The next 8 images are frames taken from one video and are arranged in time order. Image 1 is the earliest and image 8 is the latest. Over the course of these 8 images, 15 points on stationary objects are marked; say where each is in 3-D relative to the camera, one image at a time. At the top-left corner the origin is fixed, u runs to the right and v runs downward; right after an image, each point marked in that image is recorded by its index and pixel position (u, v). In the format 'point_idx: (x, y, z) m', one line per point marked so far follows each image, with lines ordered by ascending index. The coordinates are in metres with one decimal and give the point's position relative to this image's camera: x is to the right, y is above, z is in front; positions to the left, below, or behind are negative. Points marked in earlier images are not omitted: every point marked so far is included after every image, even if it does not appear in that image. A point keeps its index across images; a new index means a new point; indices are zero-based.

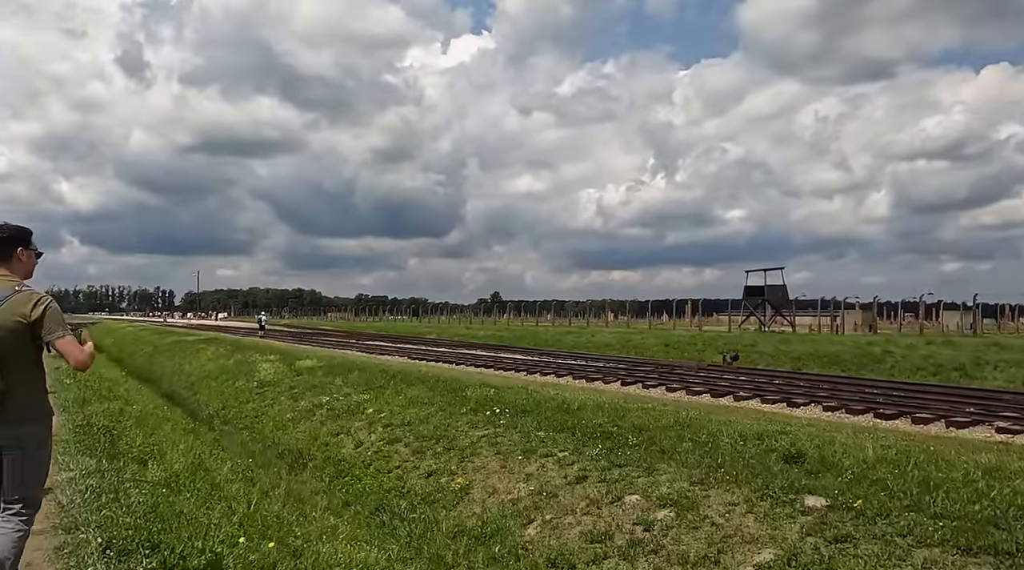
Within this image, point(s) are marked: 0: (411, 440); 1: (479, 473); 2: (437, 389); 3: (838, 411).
0: (-1.6, -2.4, +12.7) m
1: (-0.4, -2.4, +10.1) m
2: (-1.5, -2.1, +16.1) m
3: (+4.6, -1.8, +11.2) m
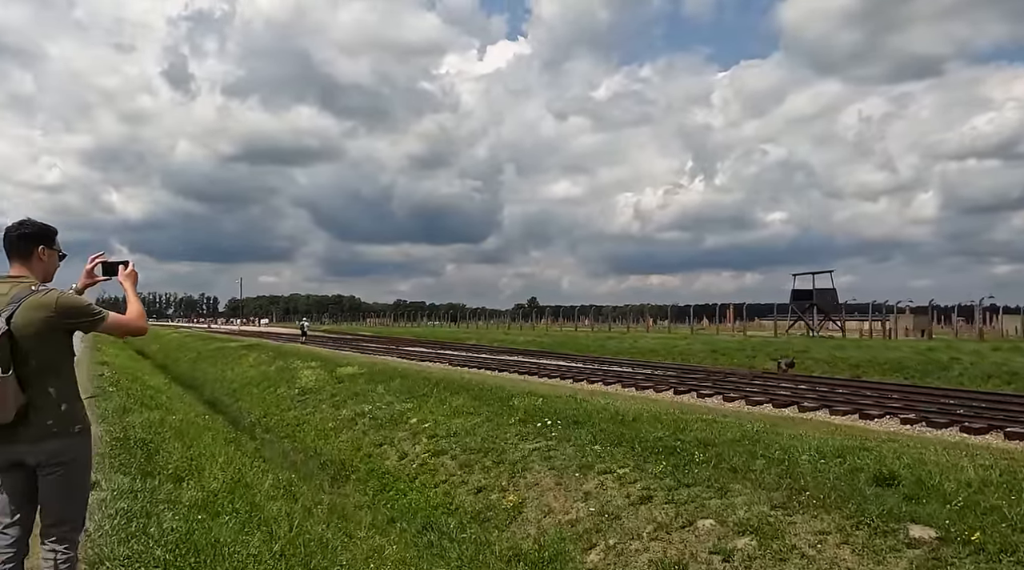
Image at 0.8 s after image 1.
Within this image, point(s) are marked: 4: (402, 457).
0: (-0.8, -2.5, +12.1) m
1: (+0.2, -2.4, +9.5) m
2: (-0.6, -2.2, +15.6) m
3: (+5.3, -1.8, +10.4) m
4: (-1.8, -2.8, +13.3) m
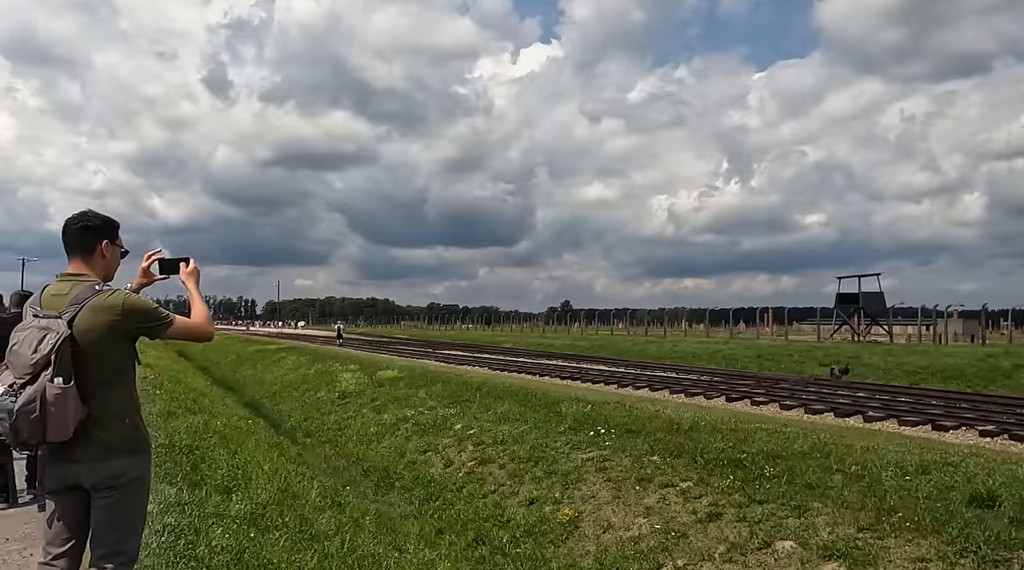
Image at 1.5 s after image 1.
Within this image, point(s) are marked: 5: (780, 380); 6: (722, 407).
0: (-0.1, -2.6, +11.7) m
1: (+0.9, -2.5, +9.0) m
2: (+0.3, -2.3, +15.1) m
3: (+5.9, -1.8, +9.8) m
4: (-1.0, -2.9, +12.9) m
5: (+6.6, -2.4, +19.8) m
6: (+3.7, -2.2, +14.3) m
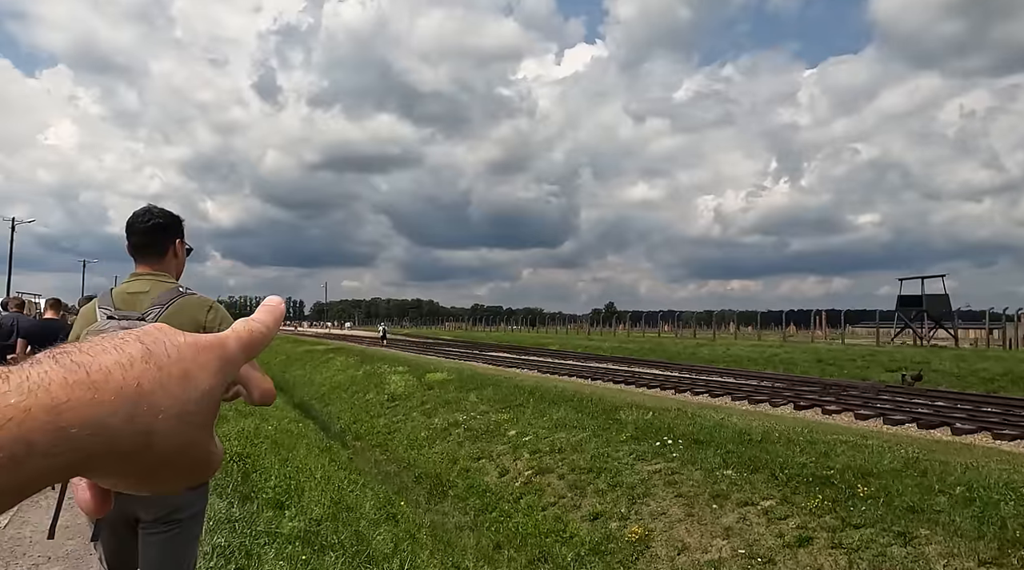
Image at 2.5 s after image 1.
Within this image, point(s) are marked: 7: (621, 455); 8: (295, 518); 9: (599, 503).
0: (+0.7, -2.6, +11.2) m
1: (+1.6, -2.5, +8.4) m
2: (+1.3, -2.3, +14.6) m
3: (+6.6, -1.9, +8.9) m
4: (-0.1, -2.9, +12.4) m
5: (+7.9, -2.4, +18.8) m
6: (+4.7, -2.2, +13.5) m
7: (+1.5, -2.3, +10.9) m
8: (-1.7, -1.8, +6.2) m
9: (+1.0, -2.6, +9.6) m
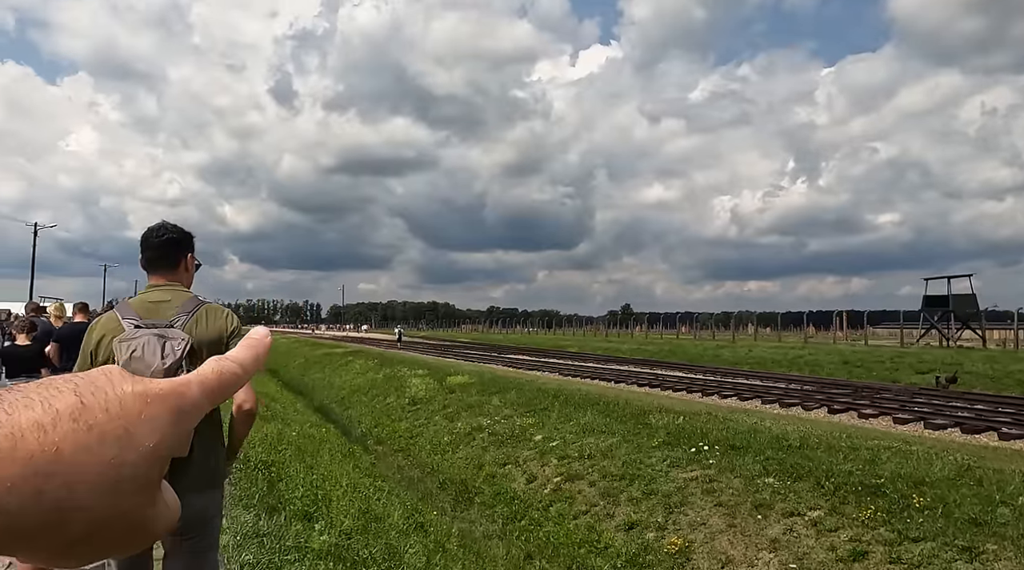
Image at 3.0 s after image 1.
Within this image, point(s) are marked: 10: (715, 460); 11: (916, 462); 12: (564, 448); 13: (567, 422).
0: (+1.1, -2.6, +10.8) m
1: (+1.9, -2.5, +8.1) m
2: (+1.8, -2.3, +14.2) m
3: (+7.0, -1.8, +8.4) m
4: (+0.3, -2.9, +12.1) m
5: (+8.4, -2.4, +18.4) m
6: (+5.1, -2.2, +13.1) m
7: (+1.9, -2.3, +10.6) m
8: (-1.4, -1.8, +5.9) m
9: (+1.4, -2.6, +9.3) m
10: (+2.5, -2.1, +9.8) m
11: (+4.4, -1.9, +8.8) m
12: (+0.8, -2.6, +12.7) m
13: (+1.0, -2.5, +14.4) m
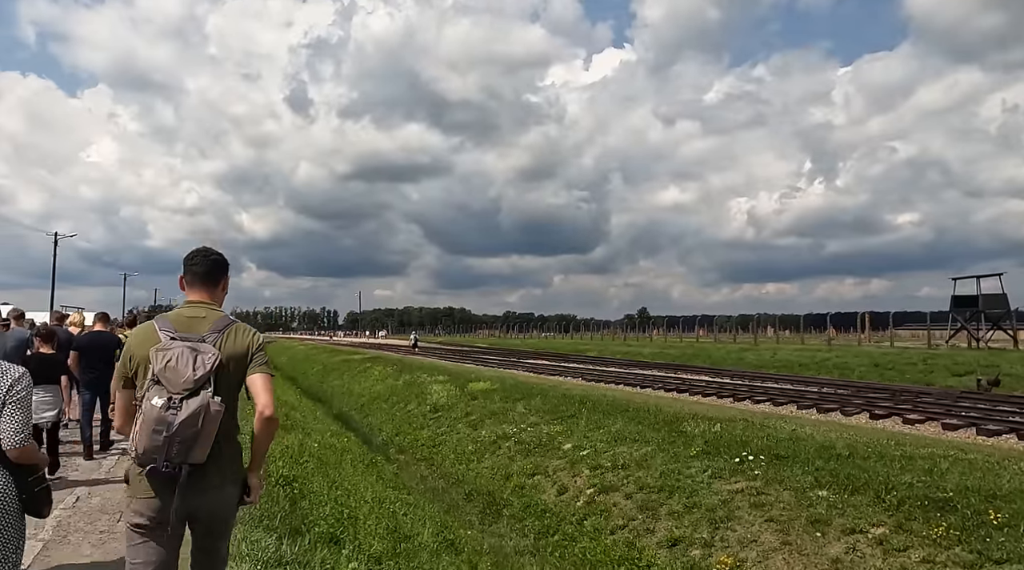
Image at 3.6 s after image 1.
0: (+1.5, -2.6, +10.3) m
1: (+2.2, -2.5, +7.5) m
2: (+2.3, -2.3, +13.7) m
3: (+7.3, -1.8, +7.8) m
4: (+0.7, -3.0, +11.6) m
5: (+9.0, -2.4, +17.7) m
6: (+5.6, -2.2, +12.5) m
7: (+2.3, -2.3, +10.0) m
8: (-1.1, -1.8, +5.5) m
9: (+1.8, -2.6, +8.7) m
10: (+2.9, -2.1, +9.2) m
11: (+4.8, -1.9, +8.2) m
12: (+1.3, -2.6, +12.1) m
13: (+1.5, -2.5, +13.9) m
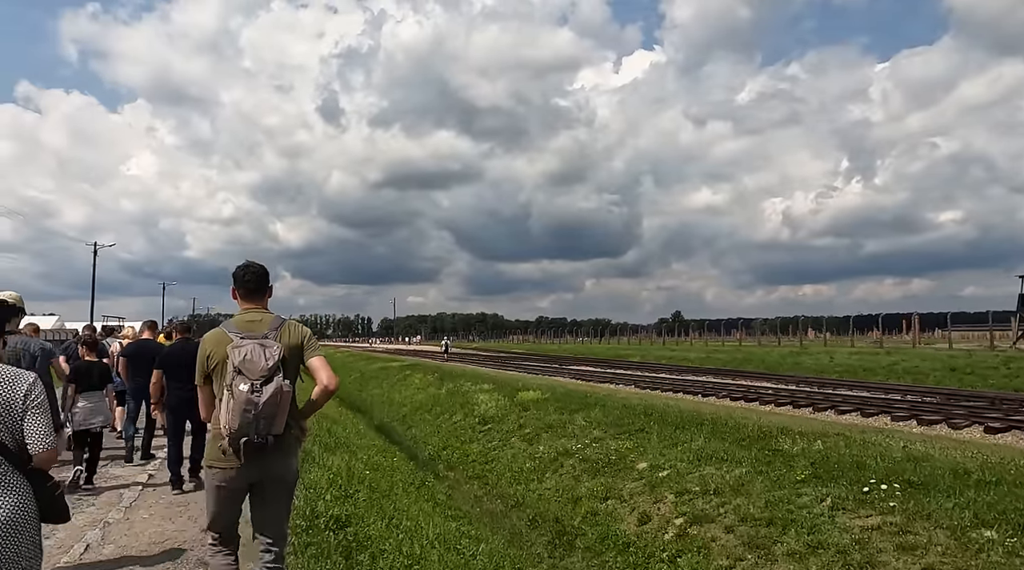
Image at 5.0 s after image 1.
0: (+2.4, -2.6, +8.8) m
1: (+3.0, -2.4, +6.0) m
2: (+3.3, -2.3, +12.2) m
3: (+8.1, -1.7, +6.1) m
4: (+1.7, -3.0, +10.1) m
5: (+10.1, -2.3, +15.9) m
6: (+6.6, -2.1, +10.8) m
7: (+3.1, -2.3, +8.5) m
8: (-0.4, -1.8, +4.1) m
9: (+2.6, -2.6, +7.2) m
10: (+3.7, -2.1, +7.7) m
11: (+5.6, -1.8, +6.6) m
12: (+2.2, -2.6, +10.7) m
13: (+2.5, -2.5, +12.4) m
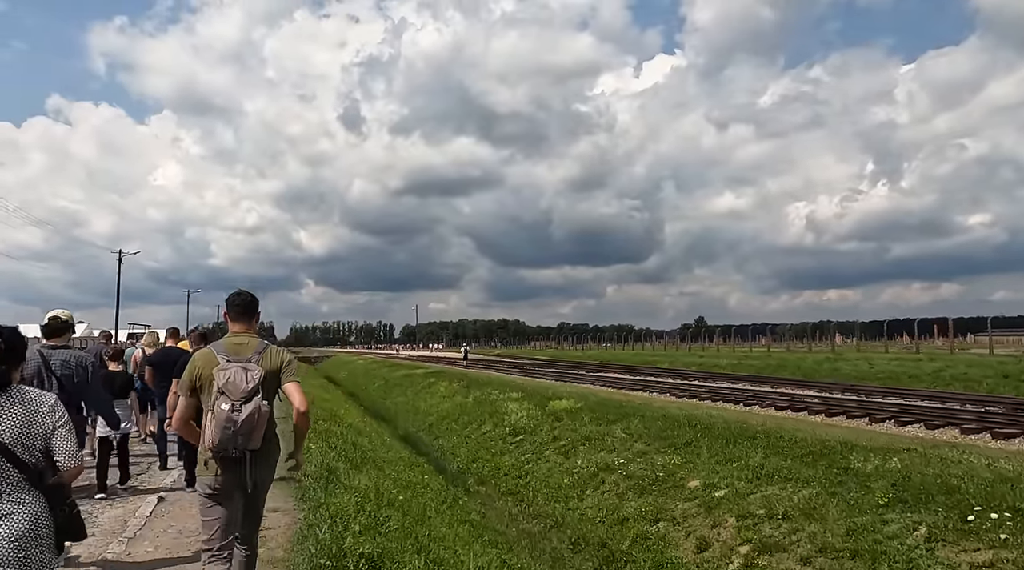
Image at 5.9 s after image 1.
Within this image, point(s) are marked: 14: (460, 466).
0: (+2.9, -2.6, +7.8) m
1: (+3.4, -2.4, +5.0) m
2: (+3.8, -2.3, +11.2) m
3: (+8.5, -1.6, +5.0) m
4: (+2.2, -3.0, +9.1) m
5: (+10.8, -2.3, +14.7) m
6: (+7.1, -2.1, +9.7) m
7: (+3.6, -2.3, +7.5) m
8: (-0.1, -1.8, +3.2) m
9: (+3.0, -2.6, +6.2) m
10: (+4.1, -2.1, +6.7) m
11: (+6.0, -1.8, +5.5) m
12: (+2.8, -2.6, +9.7) m
13: (+3.1, -2.5, +11.4) m
14: (-1.1, -4.0, +17.7) m
